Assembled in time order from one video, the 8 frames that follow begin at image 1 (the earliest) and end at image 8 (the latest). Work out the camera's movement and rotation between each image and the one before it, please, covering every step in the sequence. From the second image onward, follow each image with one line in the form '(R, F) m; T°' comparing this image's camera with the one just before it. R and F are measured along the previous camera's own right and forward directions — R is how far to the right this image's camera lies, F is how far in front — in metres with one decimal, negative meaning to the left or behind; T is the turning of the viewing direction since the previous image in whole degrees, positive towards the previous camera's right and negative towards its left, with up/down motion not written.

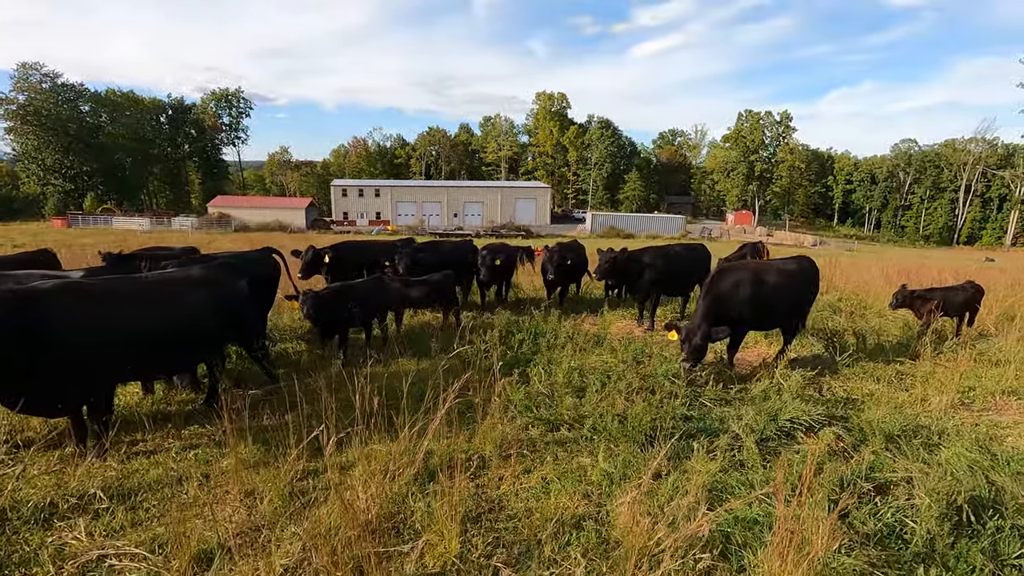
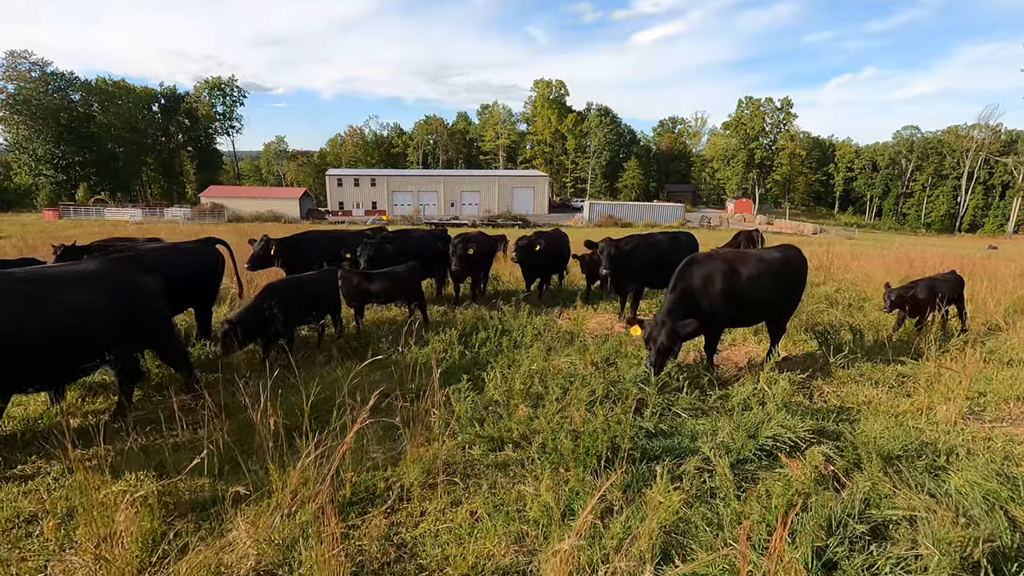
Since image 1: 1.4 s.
(+0.5, +0.7) m; 0°
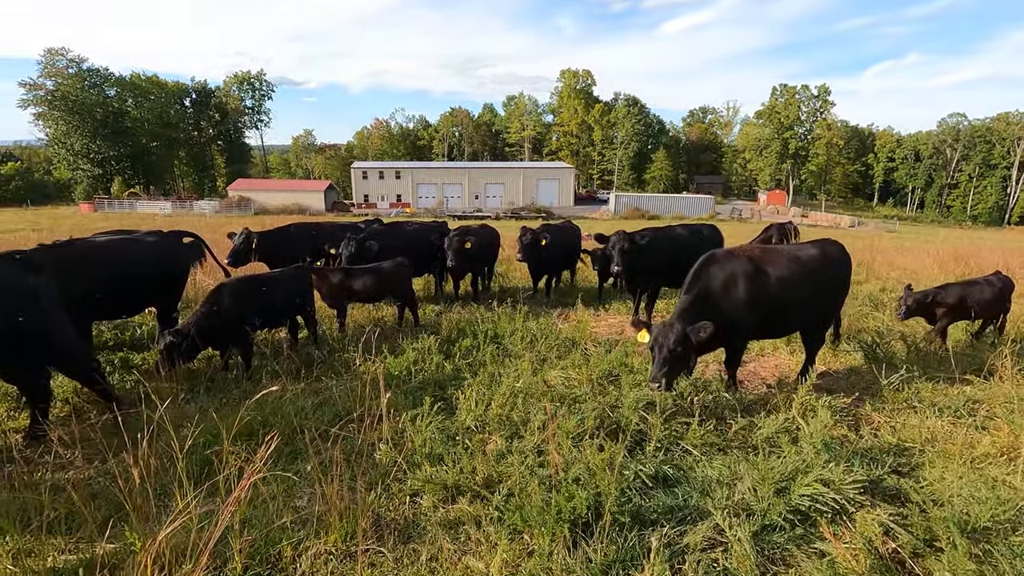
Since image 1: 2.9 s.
(+0.4, +0.9) m; -3°
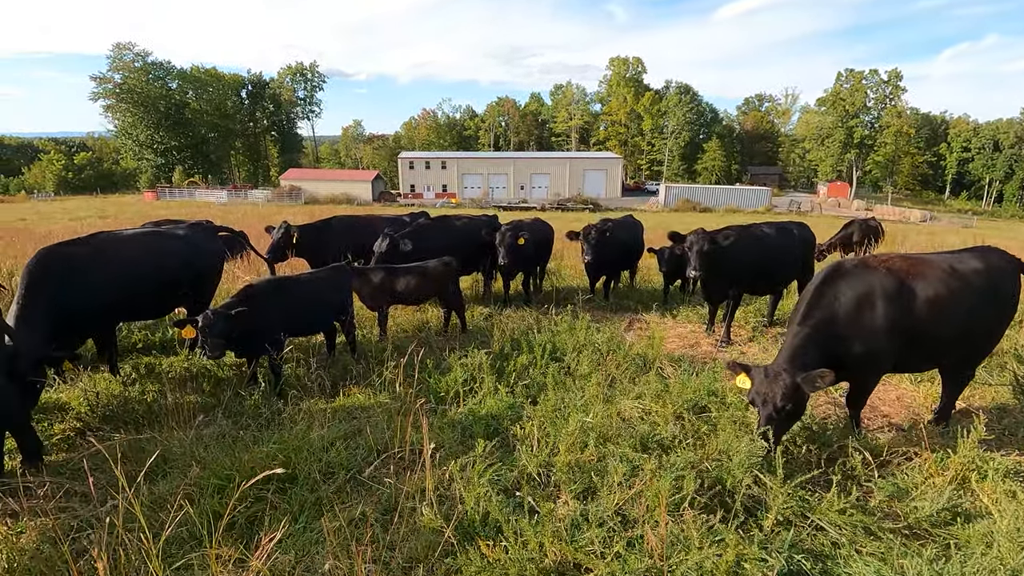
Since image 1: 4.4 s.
(-0.2, +0.8) m; -5°
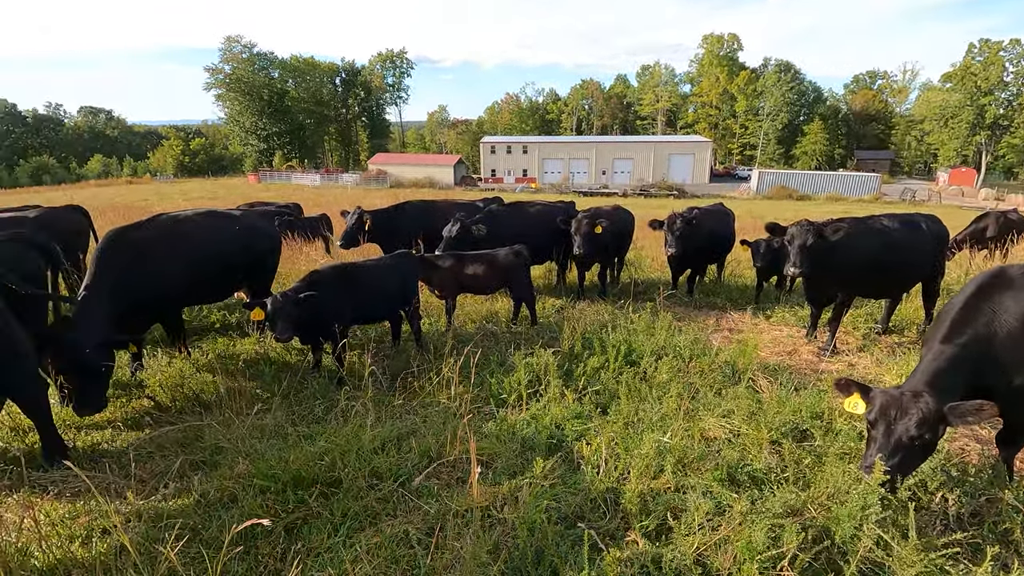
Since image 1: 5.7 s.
(0.0, +0.4) m; -8°
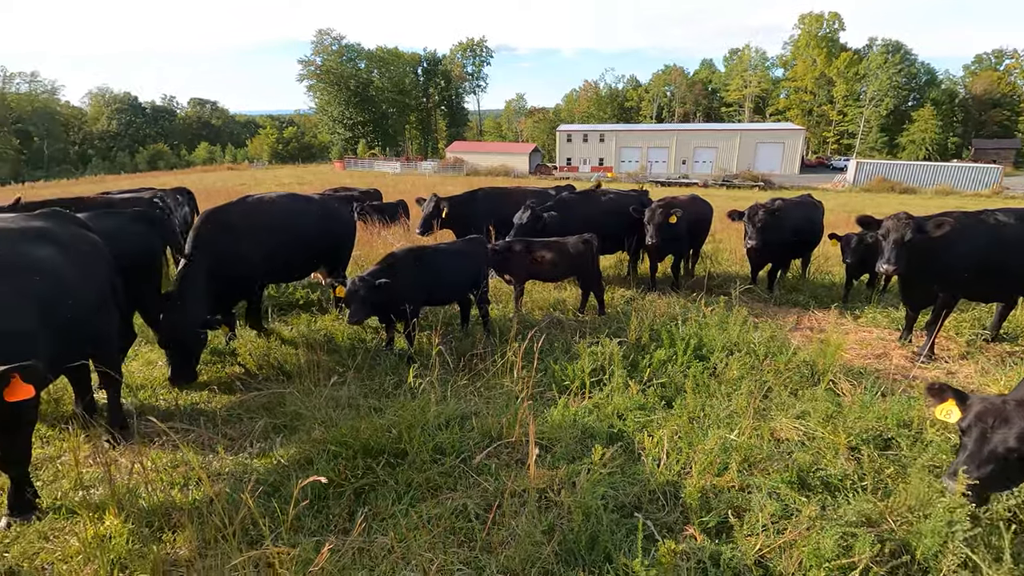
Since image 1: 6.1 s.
(0.0, 0.0) m; -8°
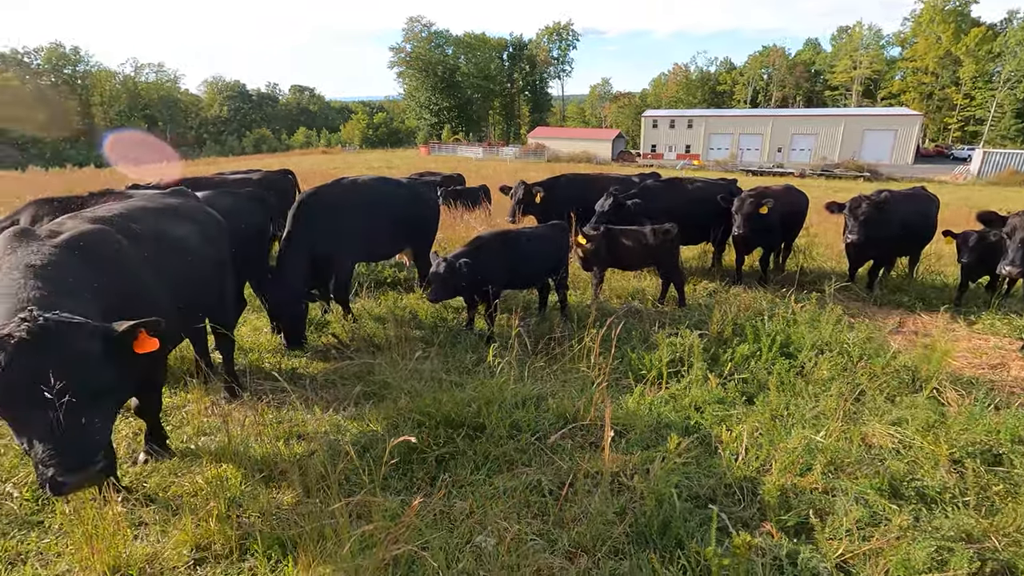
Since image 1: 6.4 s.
(0.0, -0.1) m; -8°
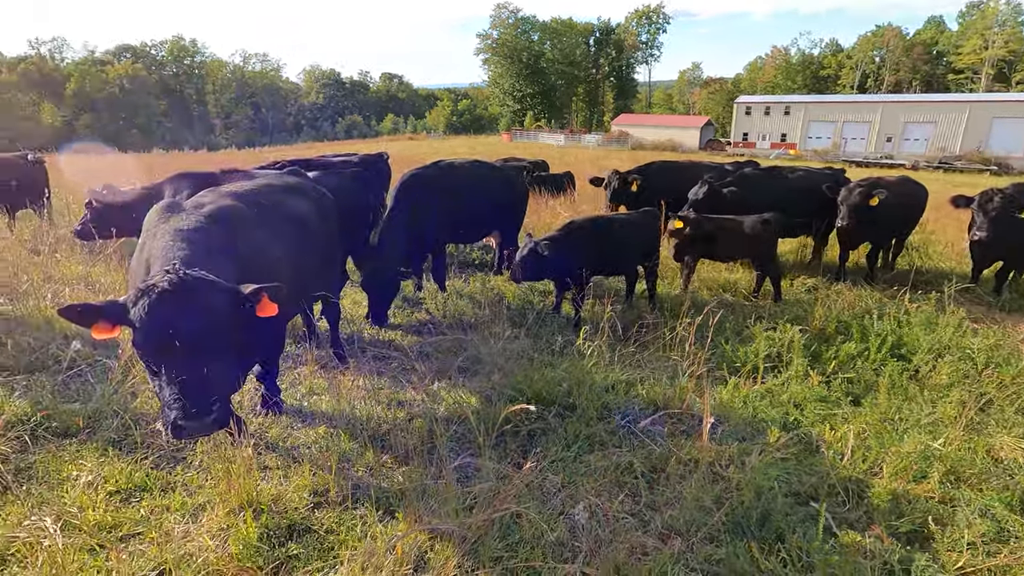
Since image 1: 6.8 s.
(-0.1, -0.1) m; -8°
